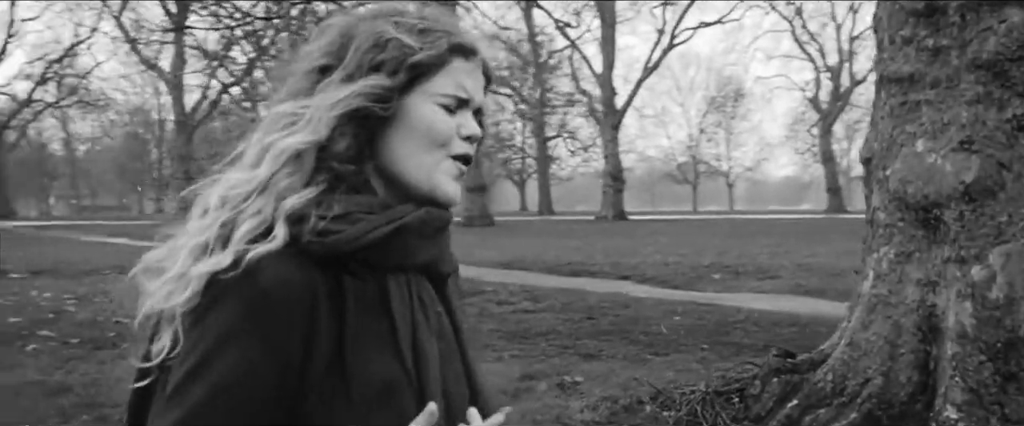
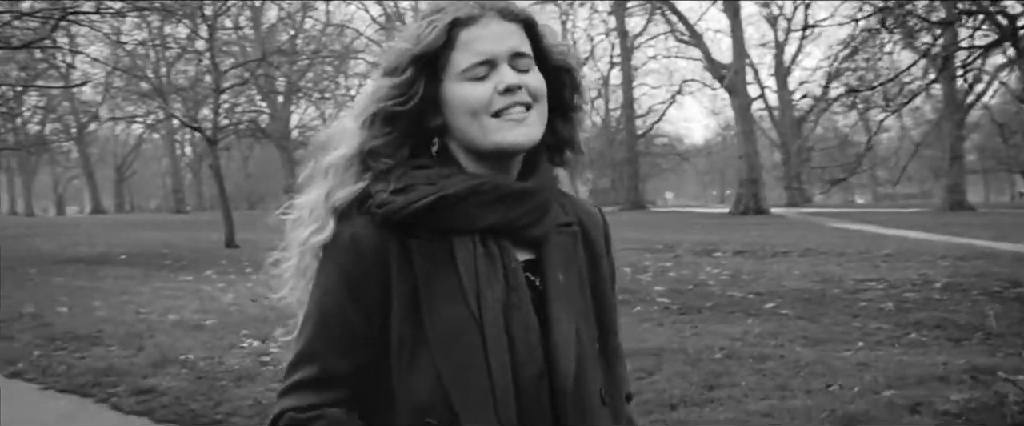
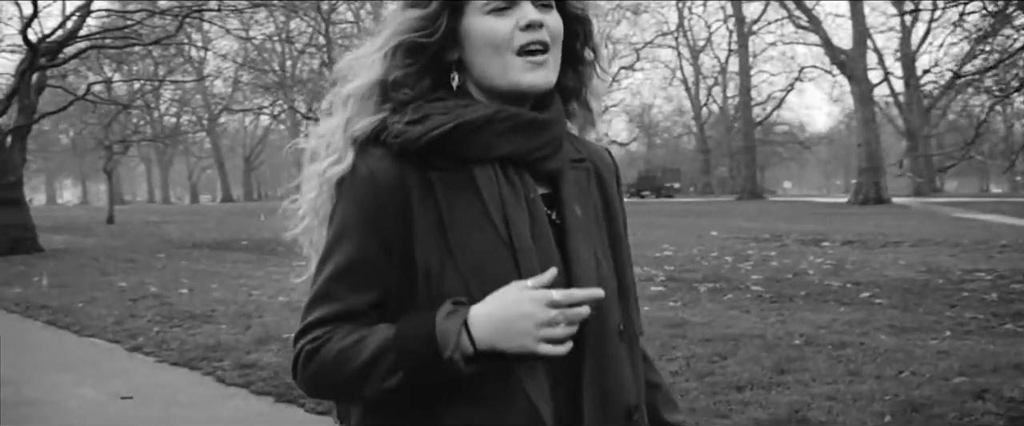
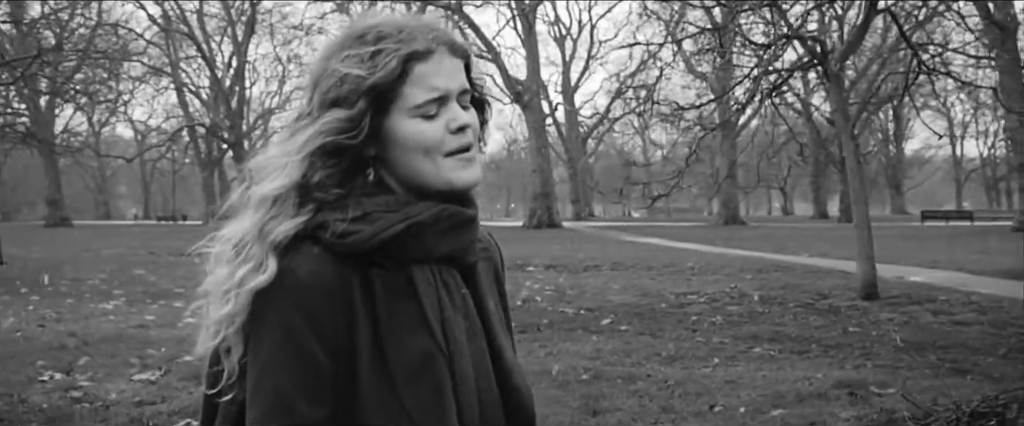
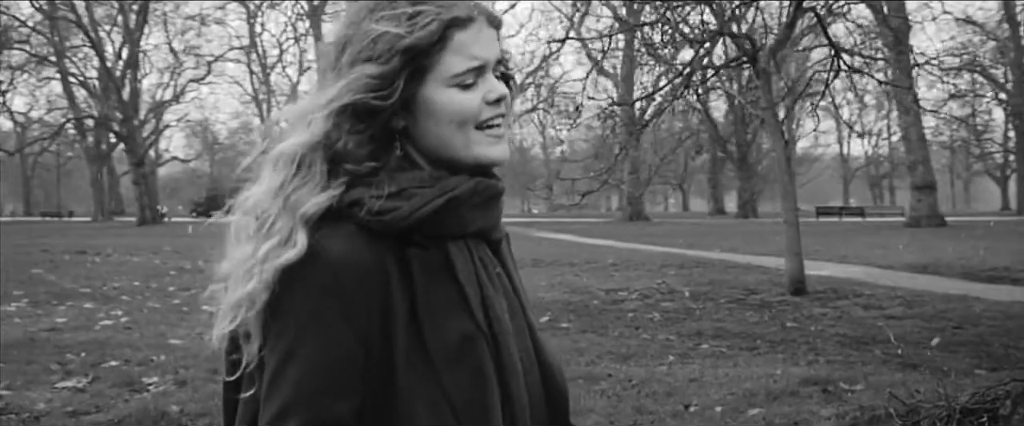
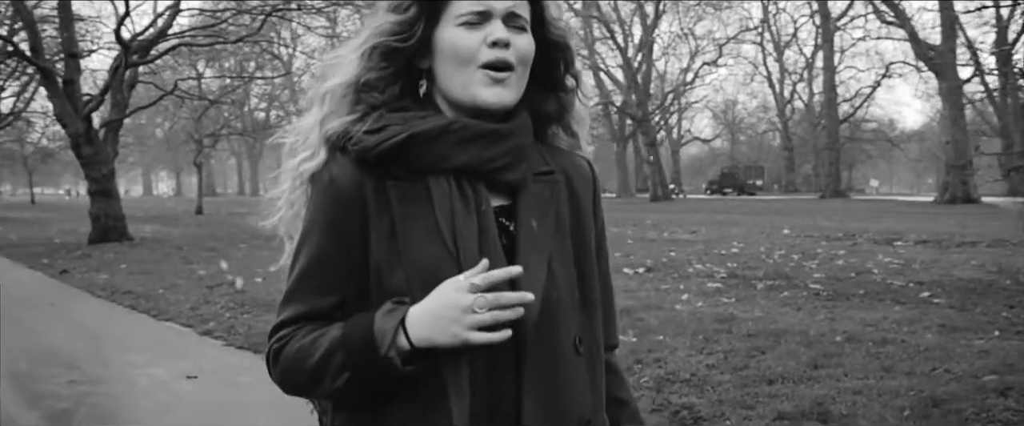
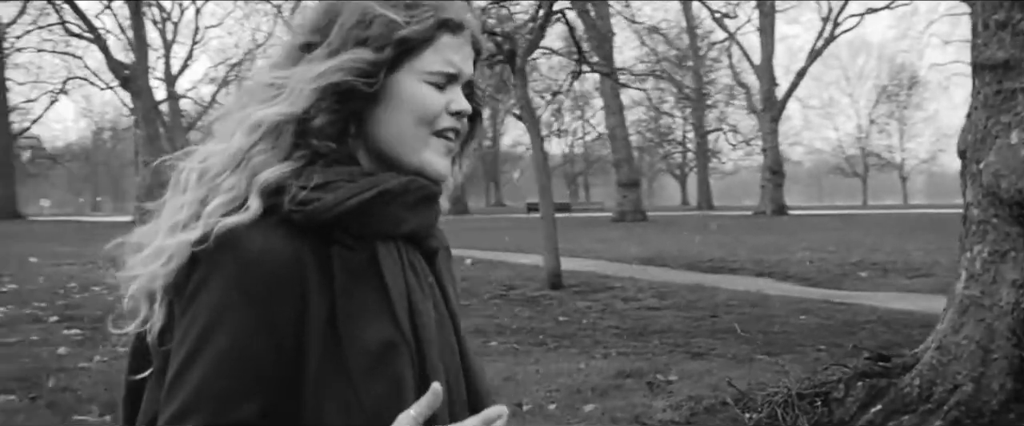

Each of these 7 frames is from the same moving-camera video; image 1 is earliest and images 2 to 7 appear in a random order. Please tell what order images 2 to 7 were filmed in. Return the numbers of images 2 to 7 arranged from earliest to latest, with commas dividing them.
7, 5, 4, 2, 3, 6
